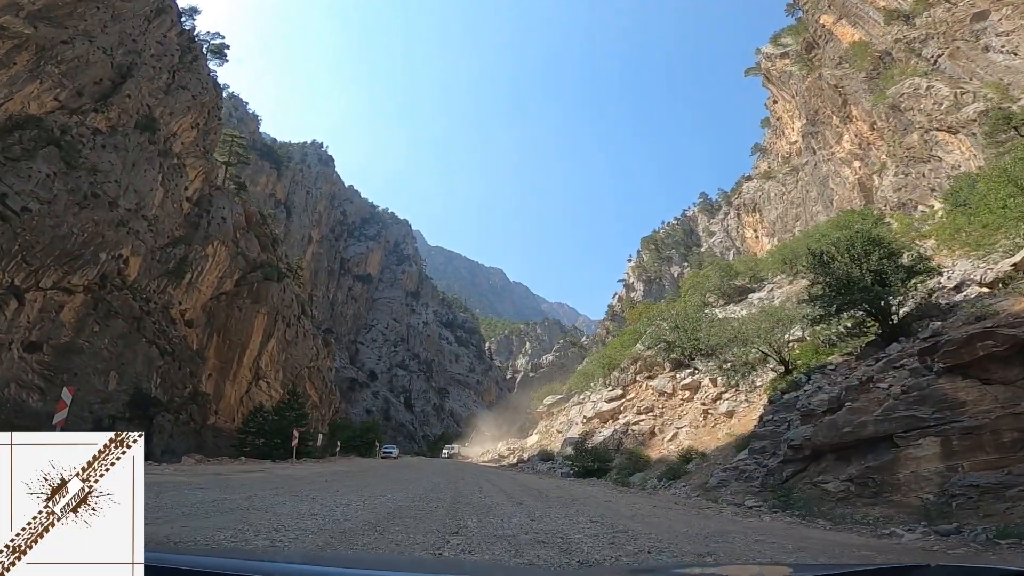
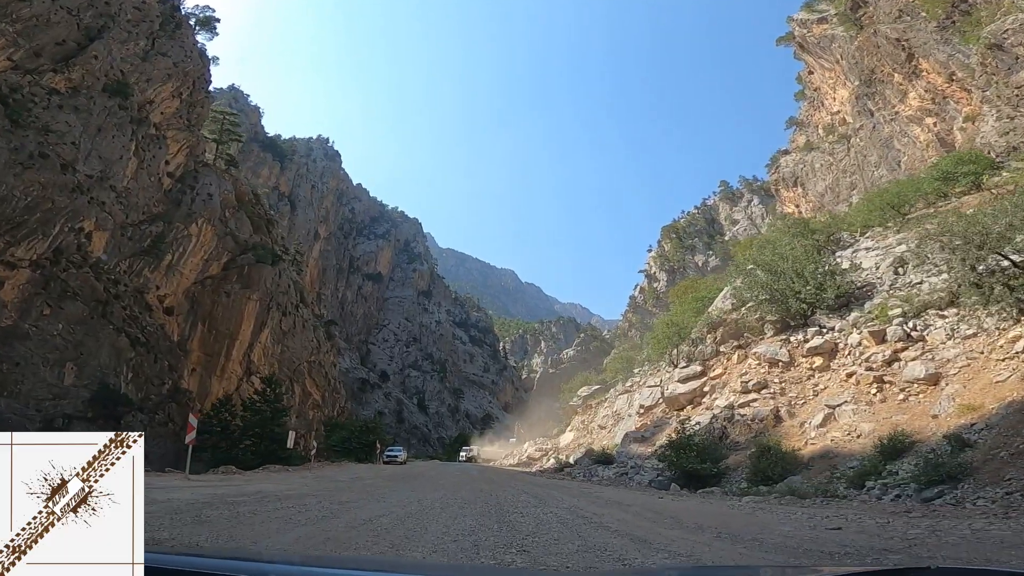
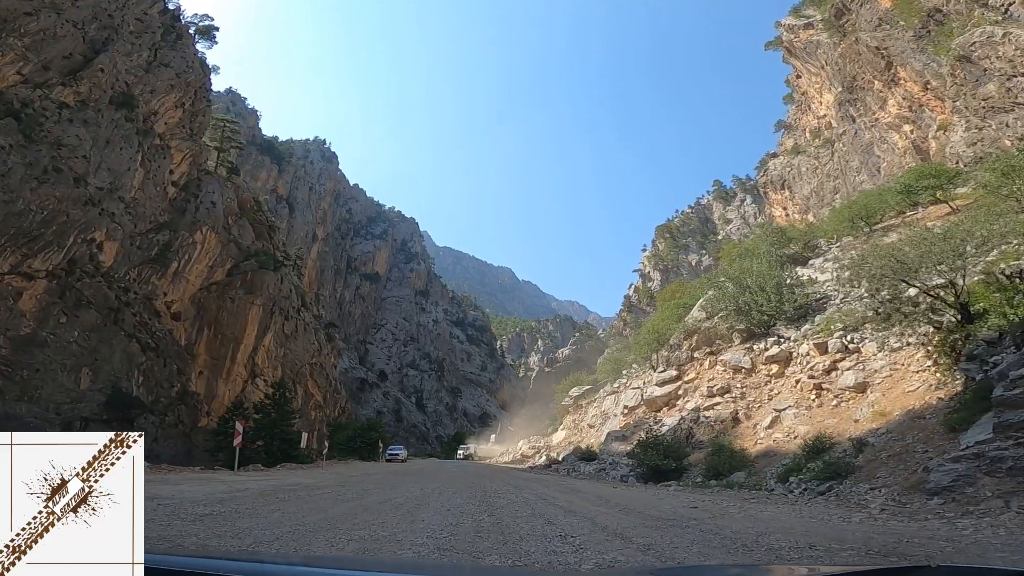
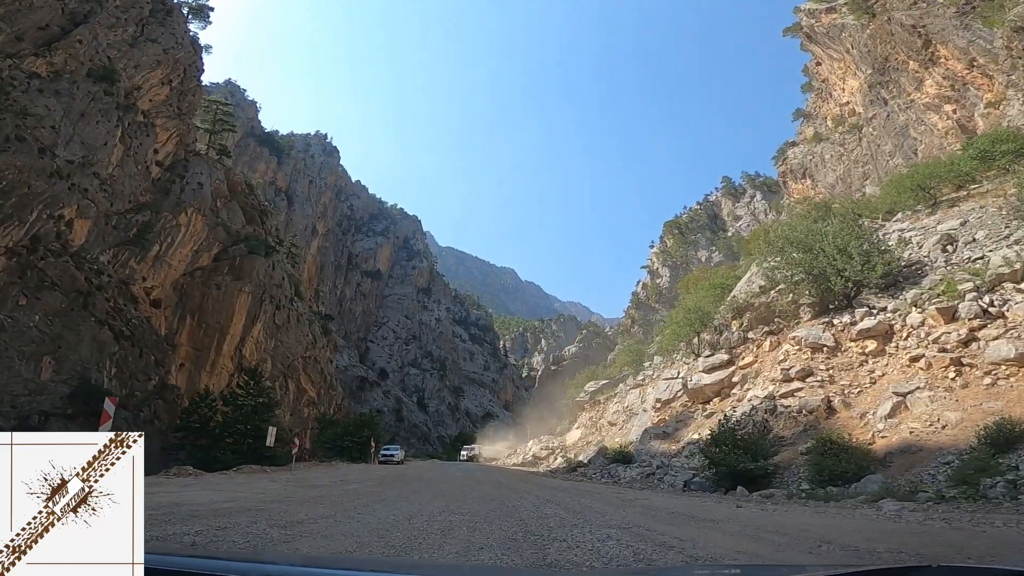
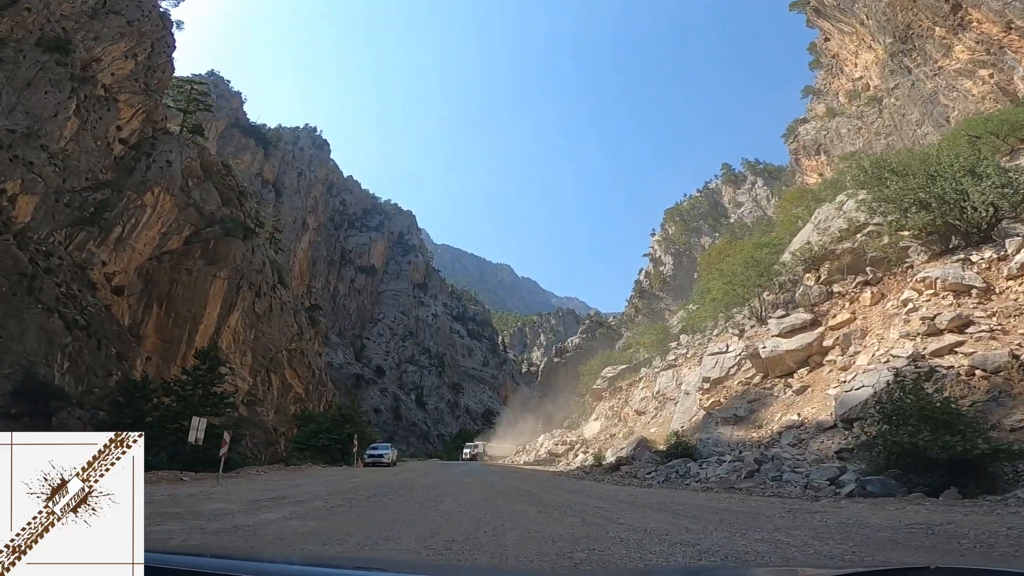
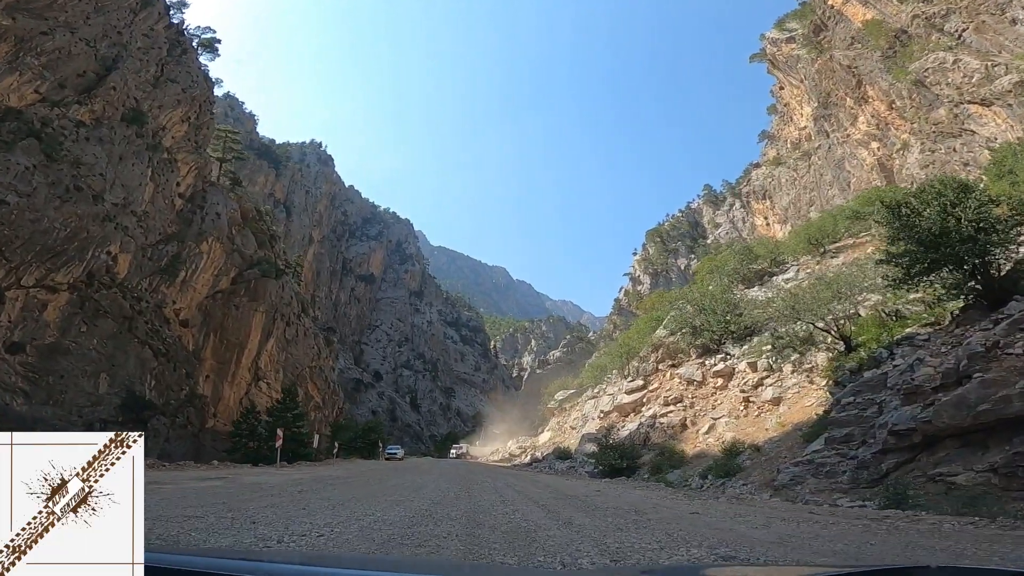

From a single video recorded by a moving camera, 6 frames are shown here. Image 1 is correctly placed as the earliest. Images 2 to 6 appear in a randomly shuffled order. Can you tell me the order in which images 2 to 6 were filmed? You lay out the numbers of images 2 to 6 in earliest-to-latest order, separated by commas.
6, 3, 2, 4, 5
